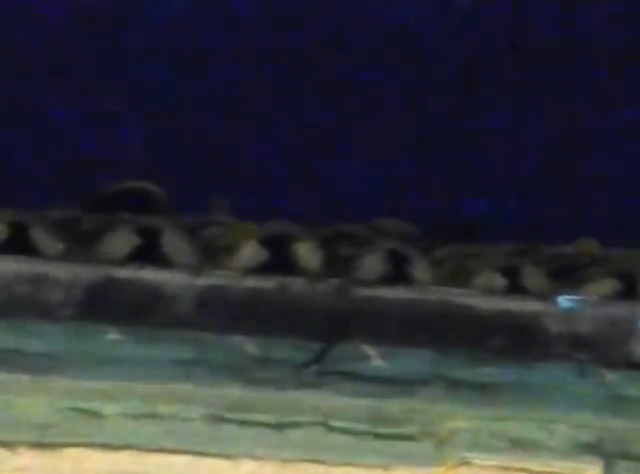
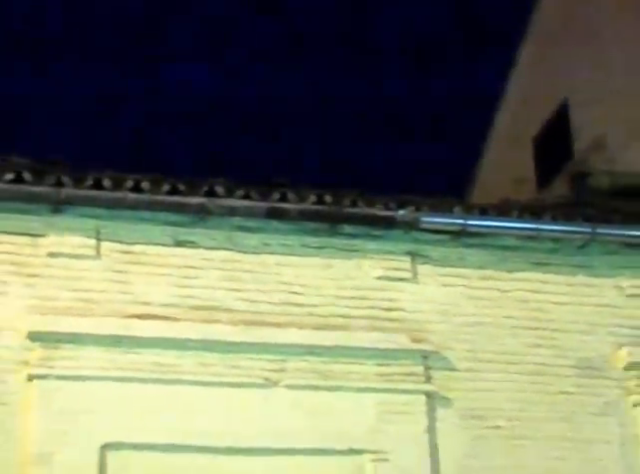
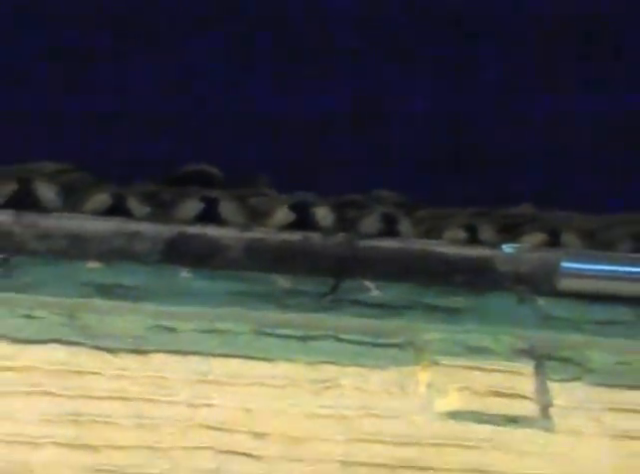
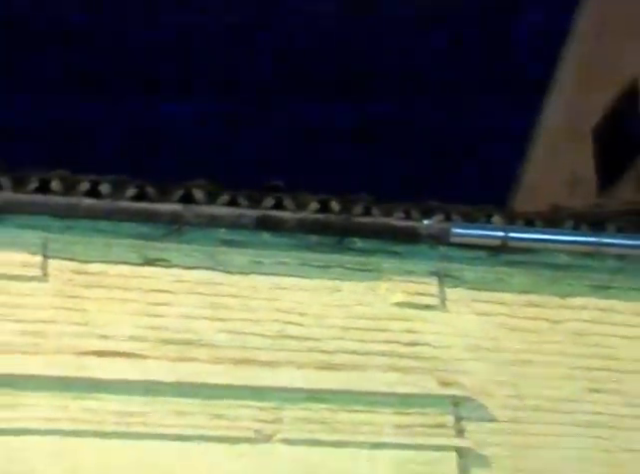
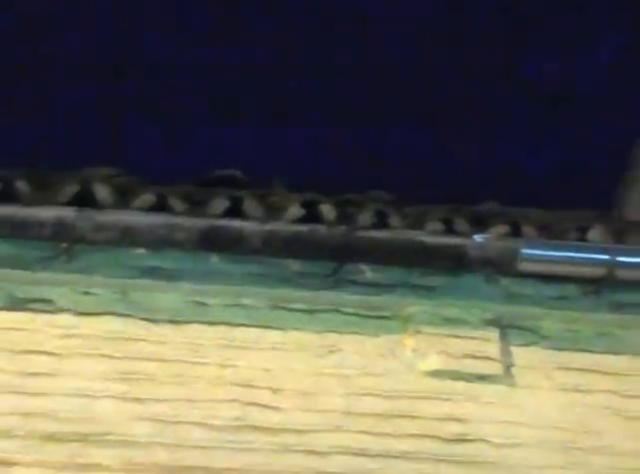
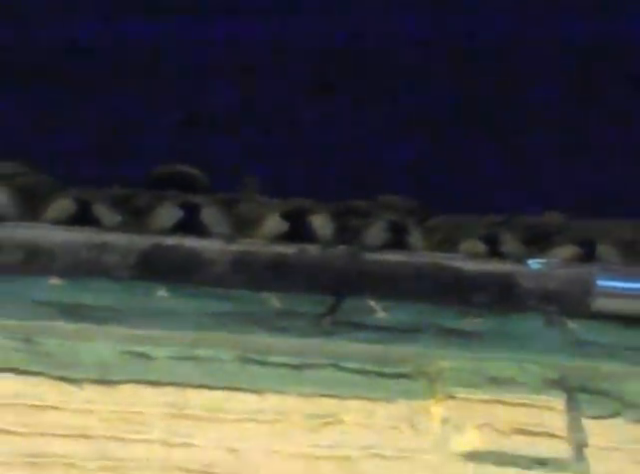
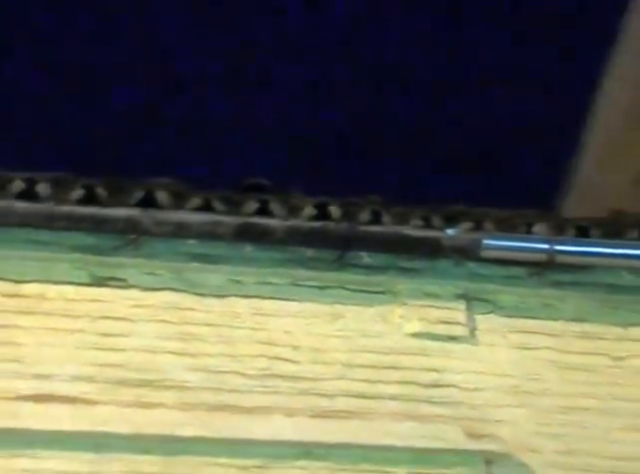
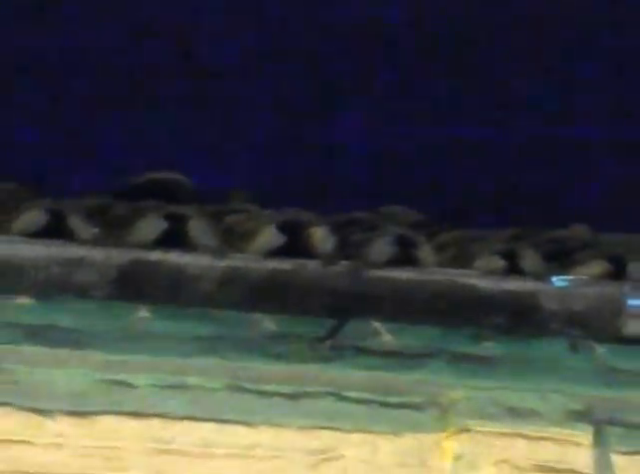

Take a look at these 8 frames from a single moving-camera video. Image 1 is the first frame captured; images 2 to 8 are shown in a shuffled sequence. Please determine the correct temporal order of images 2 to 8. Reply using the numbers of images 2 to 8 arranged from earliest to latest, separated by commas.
8, 6, 3, 5, 7, 4, 2
